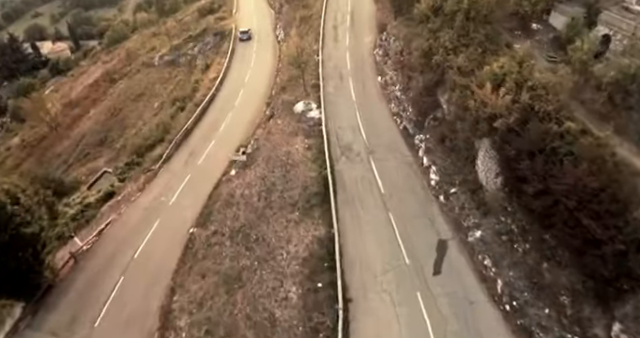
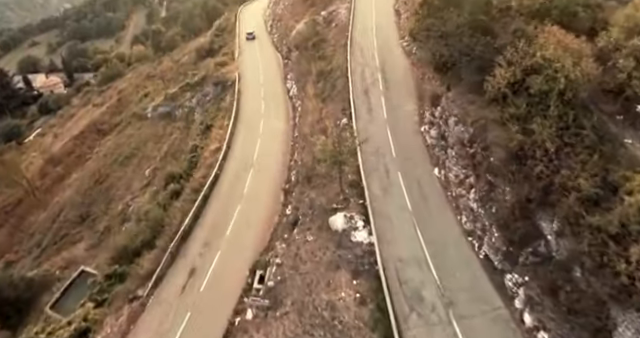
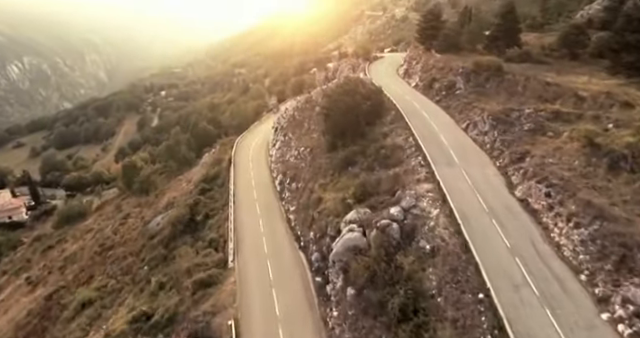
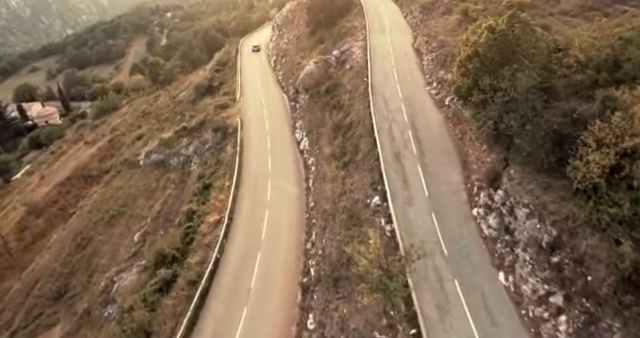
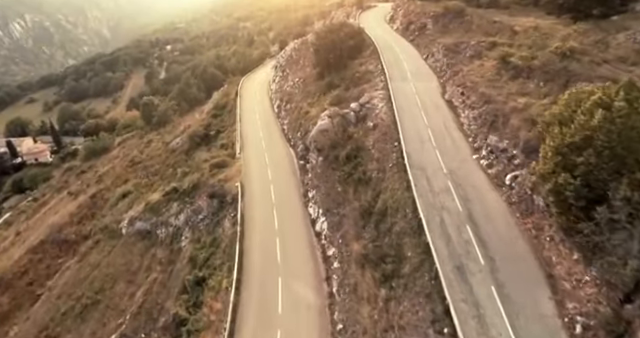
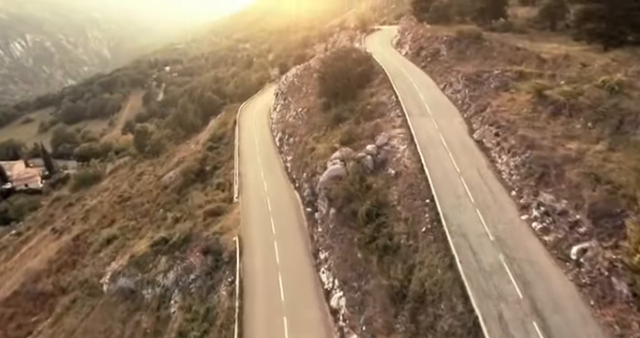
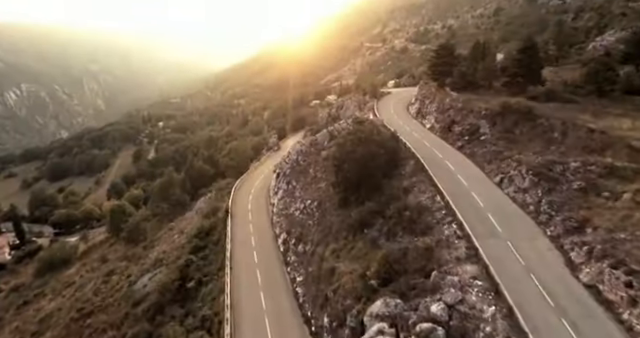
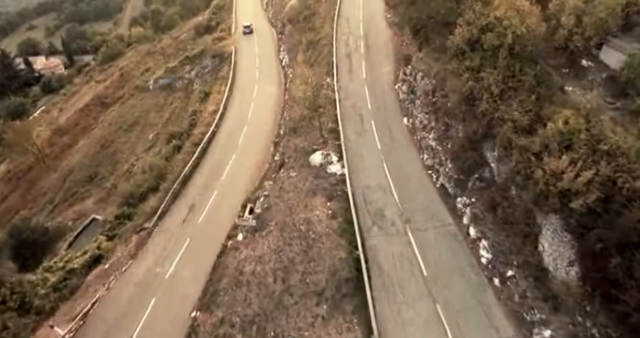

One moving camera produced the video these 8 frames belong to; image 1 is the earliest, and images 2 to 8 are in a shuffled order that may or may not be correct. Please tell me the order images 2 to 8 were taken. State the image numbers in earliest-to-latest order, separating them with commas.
8, 2, 4, 5, 6, 3, 7
